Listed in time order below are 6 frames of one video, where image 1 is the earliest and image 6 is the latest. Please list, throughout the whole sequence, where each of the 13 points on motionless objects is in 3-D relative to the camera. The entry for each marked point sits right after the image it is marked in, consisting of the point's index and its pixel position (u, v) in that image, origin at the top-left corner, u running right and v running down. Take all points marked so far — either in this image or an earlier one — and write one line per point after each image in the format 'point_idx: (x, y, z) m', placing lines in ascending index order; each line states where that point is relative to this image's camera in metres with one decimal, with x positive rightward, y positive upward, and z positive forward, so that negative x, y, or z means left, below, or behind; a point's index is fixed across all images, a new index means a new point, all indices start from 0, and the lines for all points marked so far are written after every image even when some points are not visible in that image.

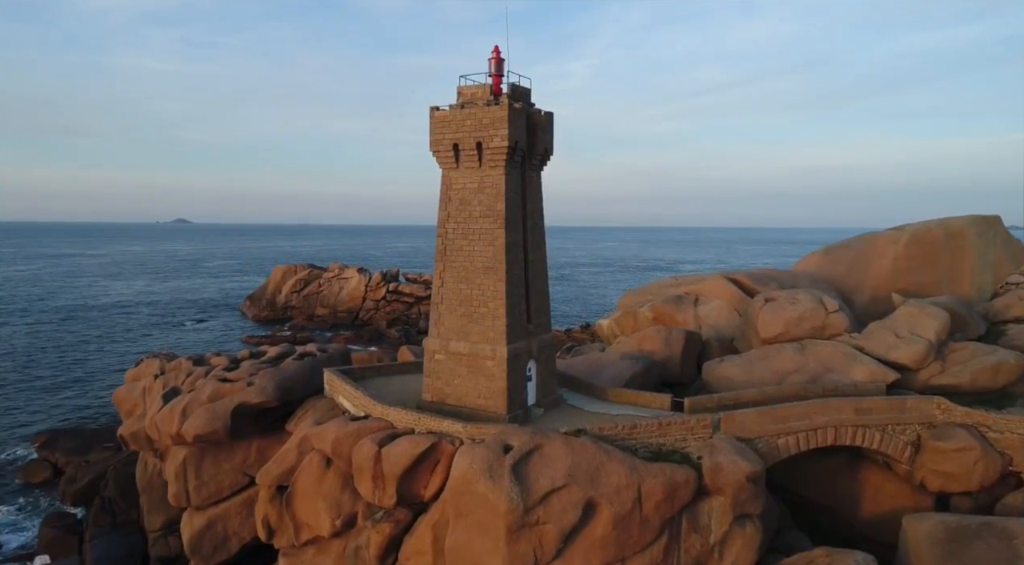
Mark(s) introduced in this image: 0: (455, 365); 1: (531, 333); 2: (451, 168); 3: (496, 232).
0: (-1.4, -2.0, +19.7) m
1: (+0.5, -1.3, +20.0) m
2: (-1.5, +2.8, +19.8) m
3: (-0.4, +1.2, +19.2) m
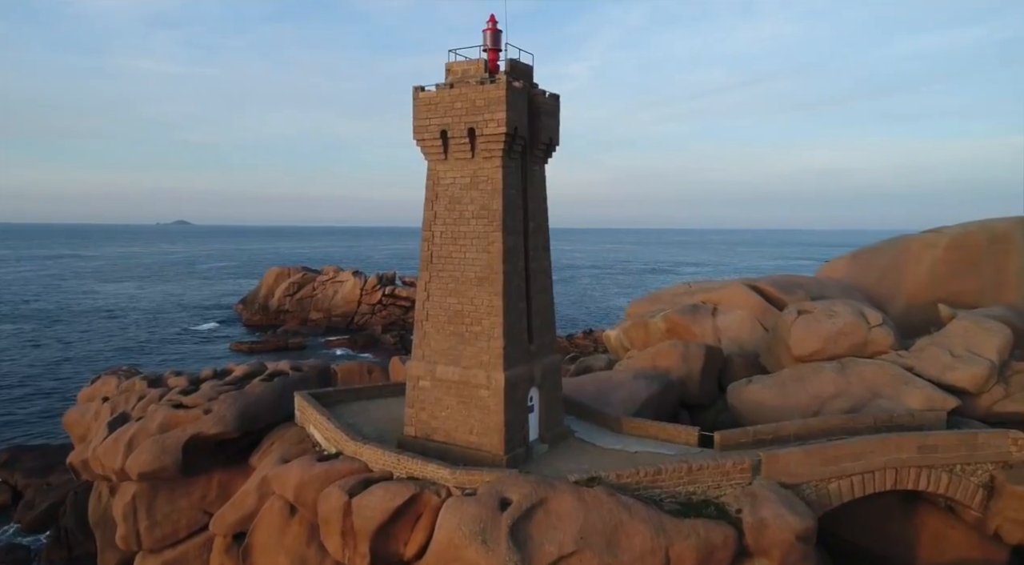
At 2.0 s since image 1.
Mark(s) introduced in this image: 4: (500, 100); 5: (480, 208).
0: (-1.4, -2.3, +16.6) m
1: (+0.4, -1.5, +16.9) m
2: (-1.5, +2.5, +16.7) m
3: (-0.4, +0.9, +16.1) m
4: (-0.2, +3.5, +15.7) m
5: (-0.6, +1.5, +16.2) m
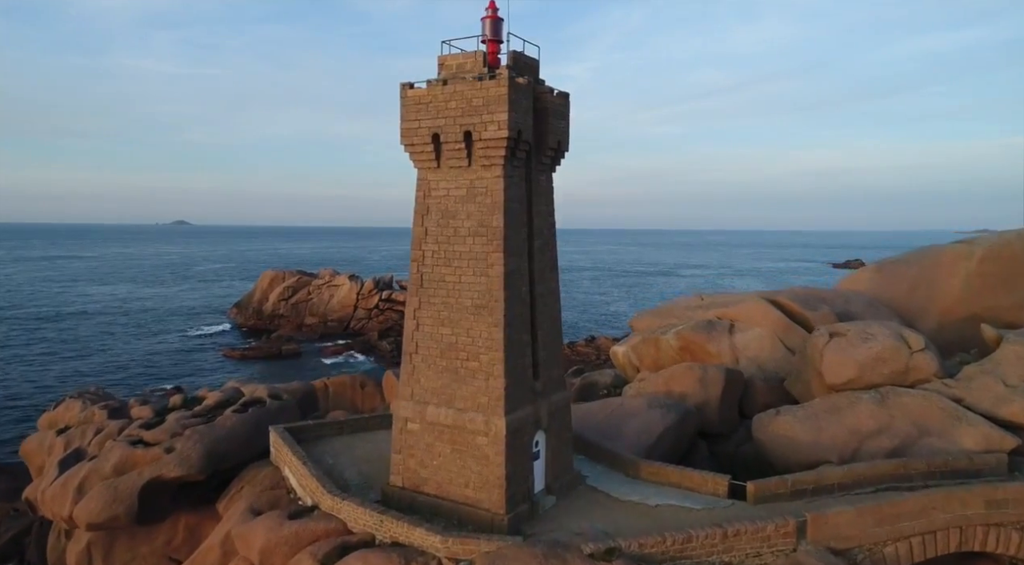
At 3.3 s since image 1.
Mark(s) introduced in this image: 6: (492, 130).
0: (-1.4, -2.8, +14.3) m
1: (+0.5, -2.0, +14.6) m
2: (-1.5, +2.0, +14.4) m
3: (-0.4, +0.4, +13.8) m
4: (-0.2, +3.0, +13.4) m
5: (-0.6, +1.0, +14.0) m
6: (-0.3, +2.5, +13.5) m
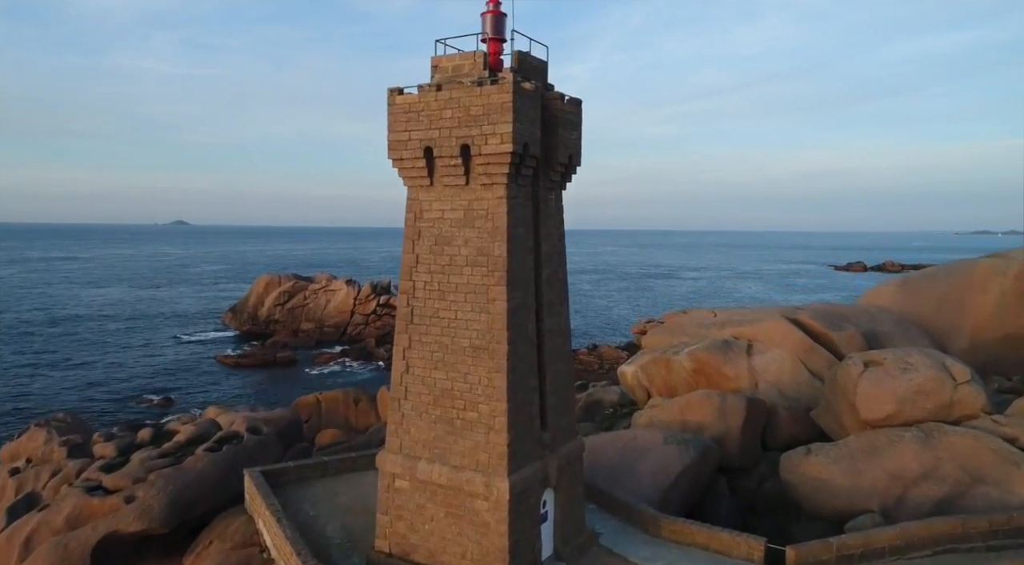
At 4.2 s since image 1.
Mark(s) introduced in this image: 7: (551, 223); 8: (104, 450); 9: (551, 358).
0: (-1.3, -3.3, +12.4) m
1: (+0.5, -2.6, +12.7) m
2: (-1.4, +1.5, +12.5) m
3: (-0.3, -0.1, +11.9) m
4: (-0.1, +2.5, +11.5) m
5: (-0.5, +0.4, +12.0) m
6: (-0.3, +2.0, +11.6) m
7: (+0.6, +0.9, +12.9) m
8: (-9.2, -3.7, +18.3) m
9: (+0.6, -1.2, +12.8) m
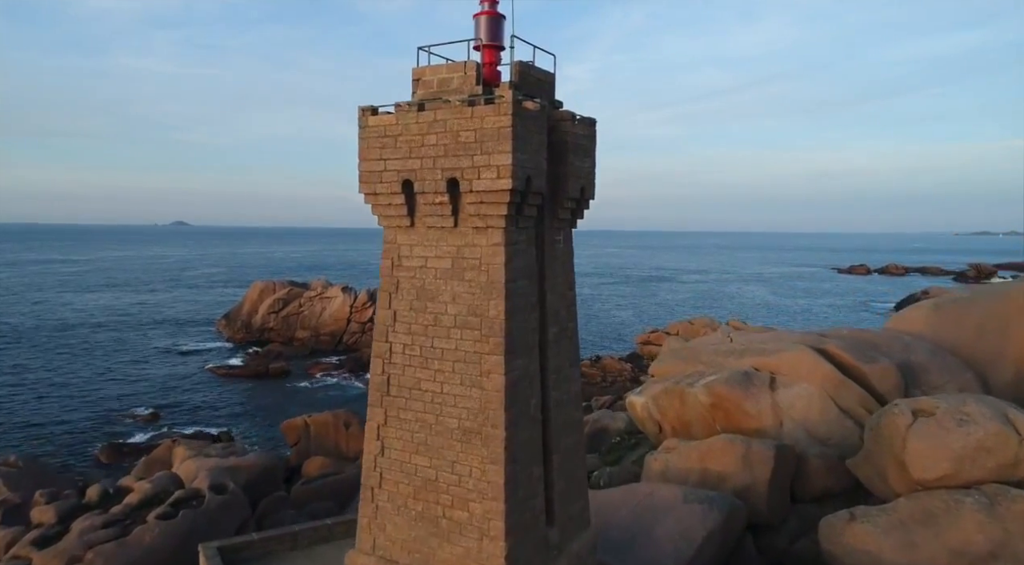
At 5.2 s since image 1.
0: (-1.3, -4.1, +10.0) m
1: (+0.5, -3.3, +10.3) m
2: (-1.4, +0.7, +10.1) m
3: (-0.3, -0.9, +9.5) m
4: (-0.1, +1.7, +9.1) m
5: (-0.5, -0.3, +9.6) m
6: (-0.3, +1.2, +9.2) m
7: (+0.6, +0.2, +10.5) m
8: (-9.2, -4.5, +16.0) m
9: (+0.6, -2.0, +10.5) m
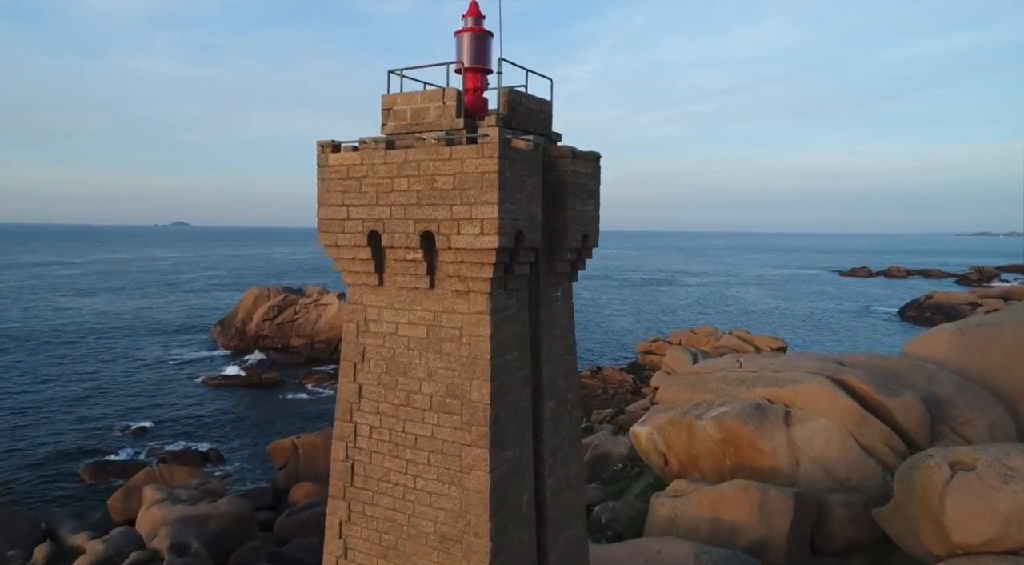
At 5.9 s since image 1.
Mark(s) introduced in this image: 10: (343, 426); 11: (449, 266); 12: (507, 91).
0: (-1.4, -4.8, +8.3) m
1: (+0.4, -4.1, +8.6) m
2: (-1.5, 0.0, +8.4) m
3: (-0.4, -1.7, +7.8) m
4: (-0.2, +0.9, +7.4) m
5: (-0.7, -1.1, +8.0) m
6: (-0.4, +0.5, +7.5) m
7: (+0.5, -0.6, +8.8) m
8: (-9.3, -5.3, +14.3) m
9: (+0.5, -2.7, +8.8) m
10: (-1.8, -1.5, +8.6) m
11: (-0.6, +0.2, +7.8) m
12: (-0.1, +1.9, +8.1) m
